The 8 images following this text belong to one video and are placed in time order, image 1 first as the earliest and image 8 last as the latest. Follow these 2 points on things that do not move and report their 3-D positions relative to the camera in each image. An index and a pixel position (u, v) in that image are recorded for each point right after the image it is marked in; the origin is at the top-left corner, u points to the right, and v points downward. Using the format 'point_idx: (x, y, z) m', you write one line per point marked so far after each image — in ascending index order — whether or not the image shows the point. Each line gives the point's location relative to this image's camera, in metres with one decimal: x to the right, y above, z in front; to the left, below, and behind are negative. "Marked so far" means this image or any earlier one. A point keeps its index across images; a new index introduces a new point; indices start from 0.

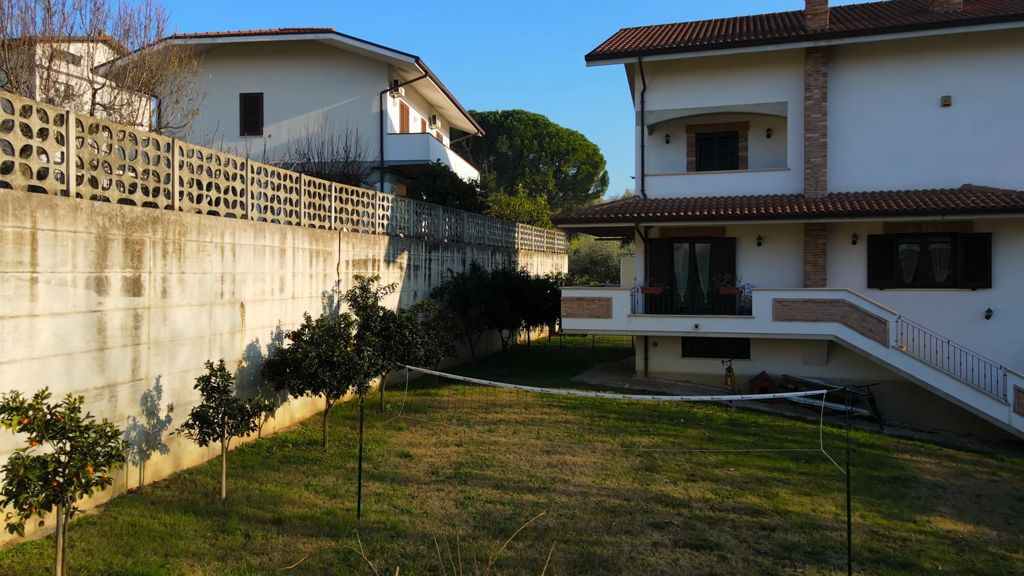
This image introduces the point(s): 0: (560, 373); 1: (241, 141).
0: (+1.0, -1.8, +15.4) m
1: (-7.3, +3.9, +19.6) m
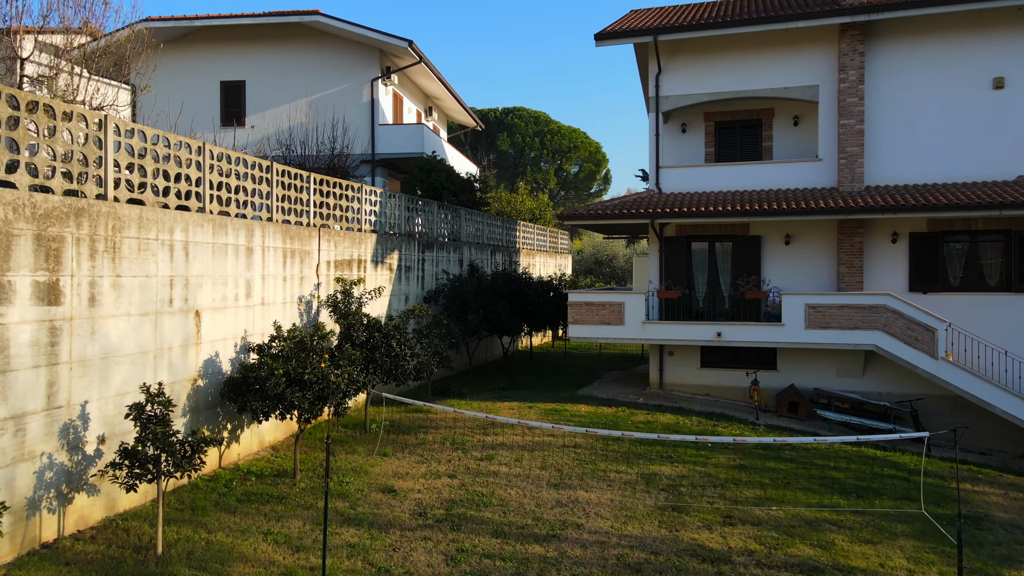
0: (+1.0, -1.9, +14.0) m
1: (-7.2, +3.9, +18.2) m
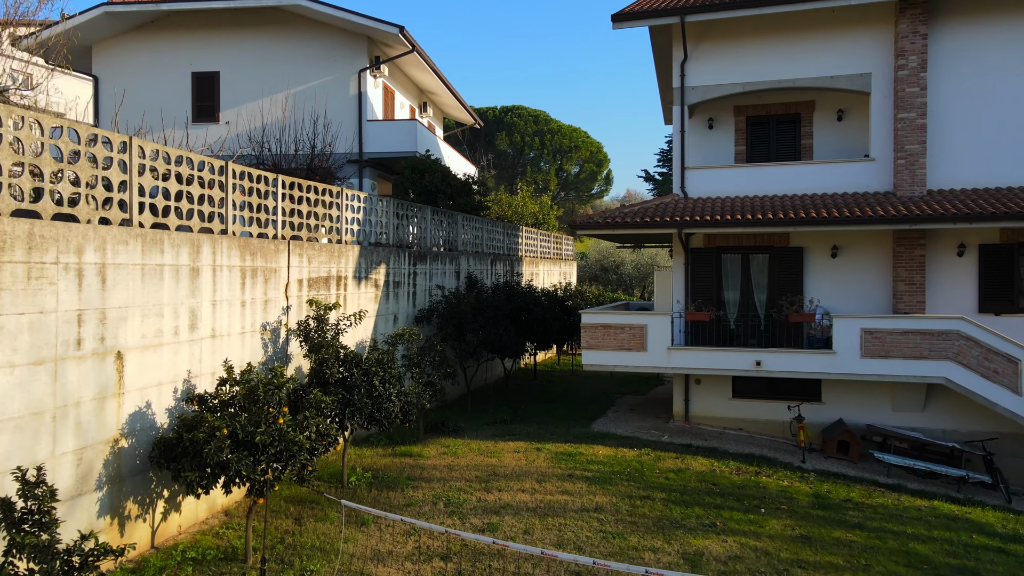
0: (+1.1, -2.2, +12.3) m
1: (-7.2, +3.6, +16.5) m
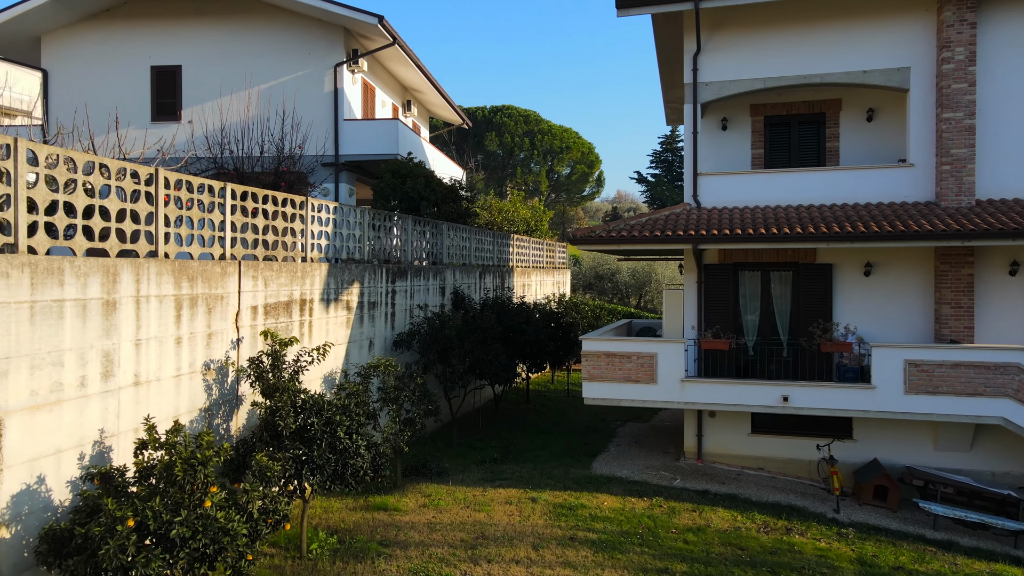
0: (+1.0, -2.5, +10.9) m
1: (-7.4, +3.3, +15.0) m
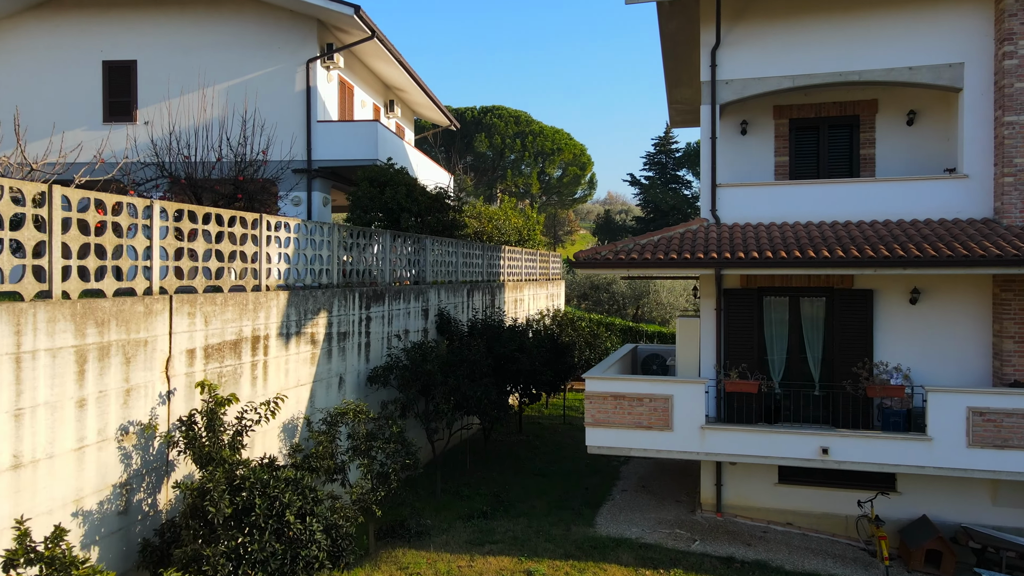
0: (+0.9, -2.8, +9.5) m
1: (-7.6, +2.9, +13.5) m
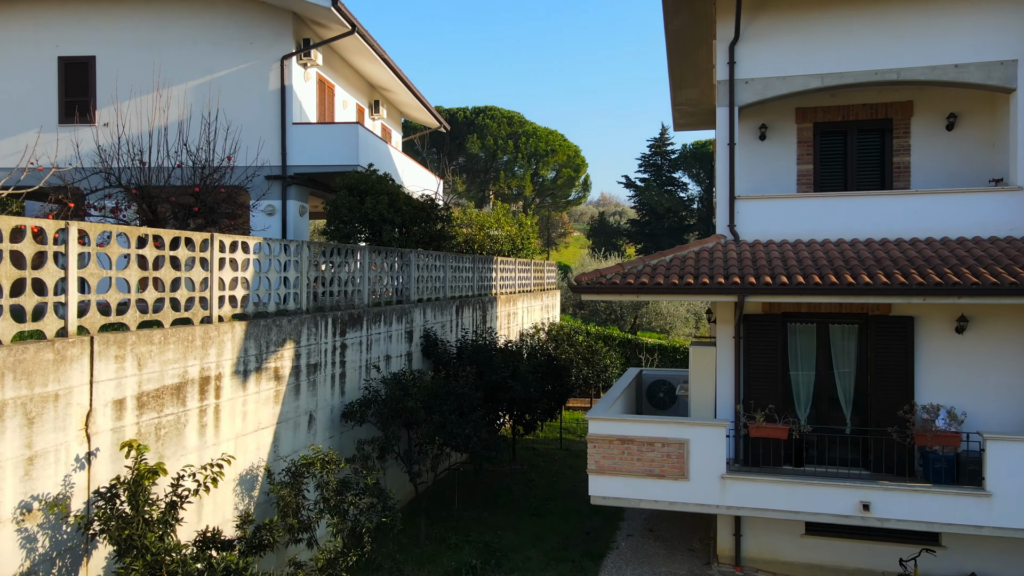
0: (+0.8, -3.1, +8.5) m
1: (-7.7, +2.6, +12.4) m
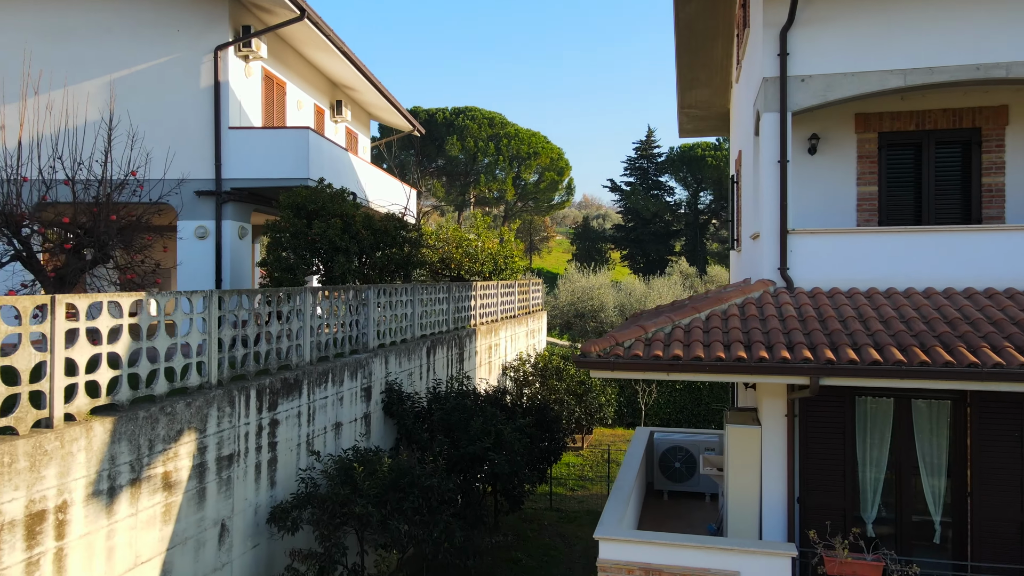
0: (+0.6, -3.6, +6.5) m
1: (-7.9, +2.1, +10.2) m
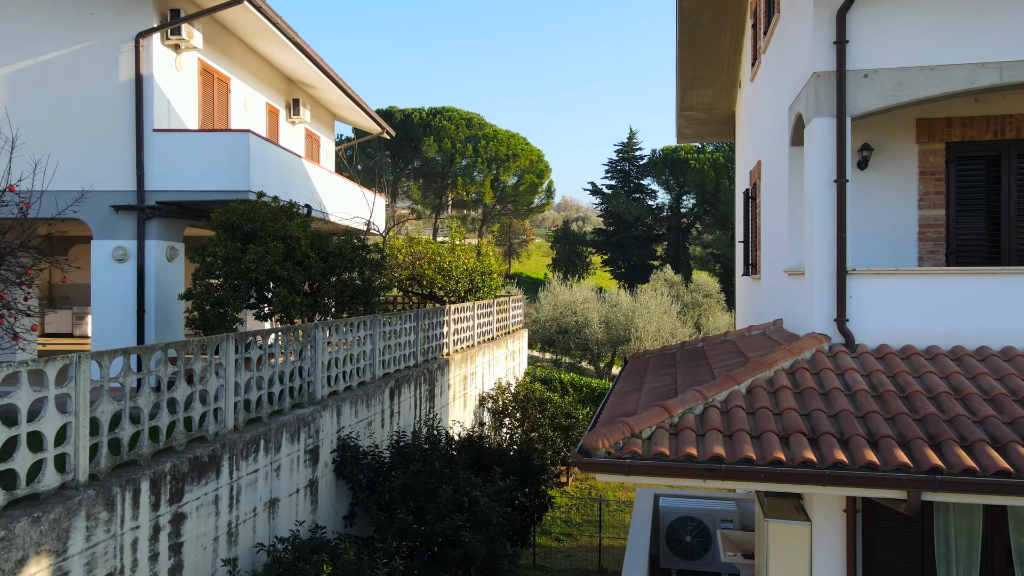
0: (+0.5, -4.0, +5.0) m
1: (-8.2, +1.7, +8.5) m
